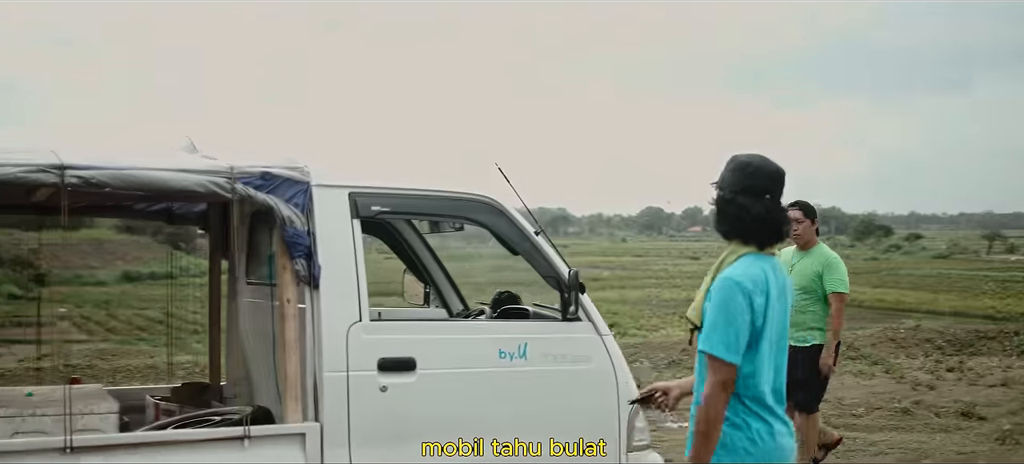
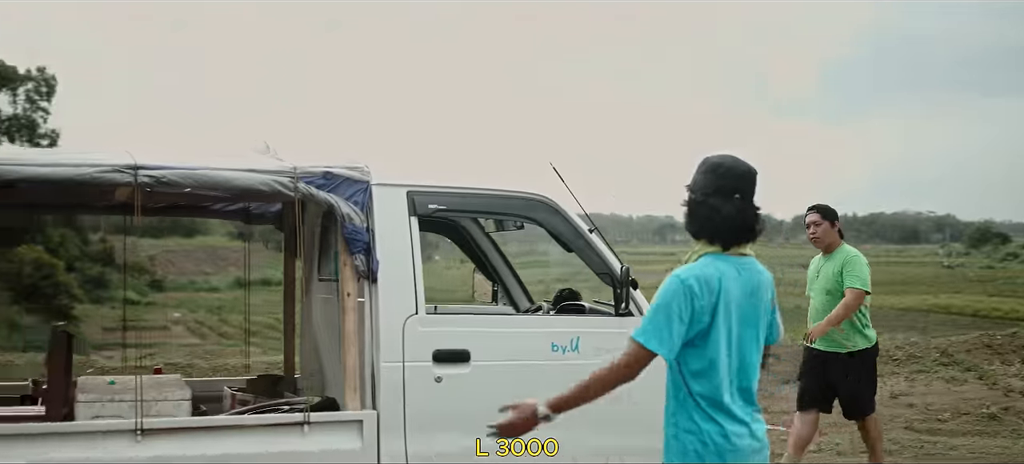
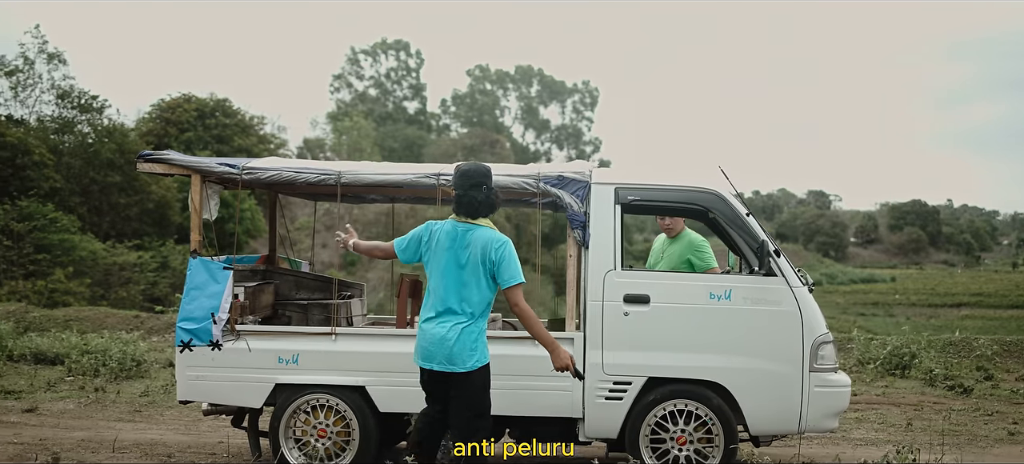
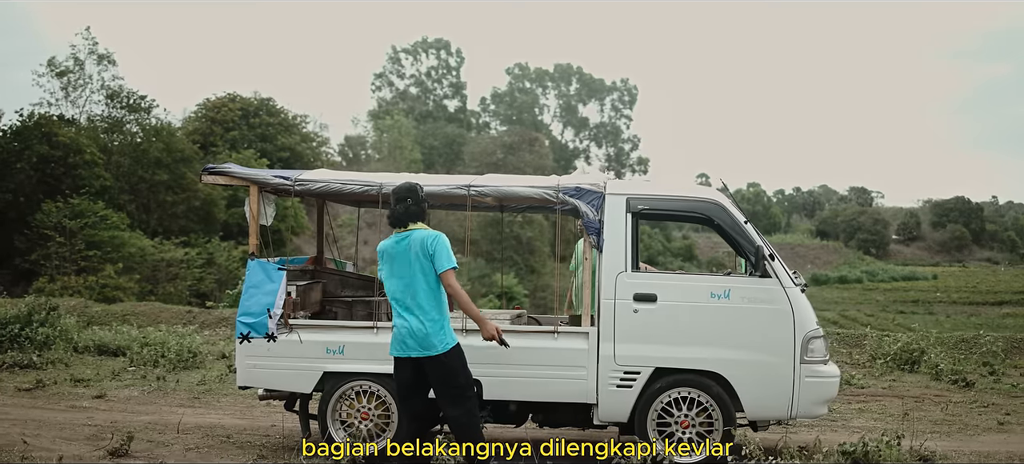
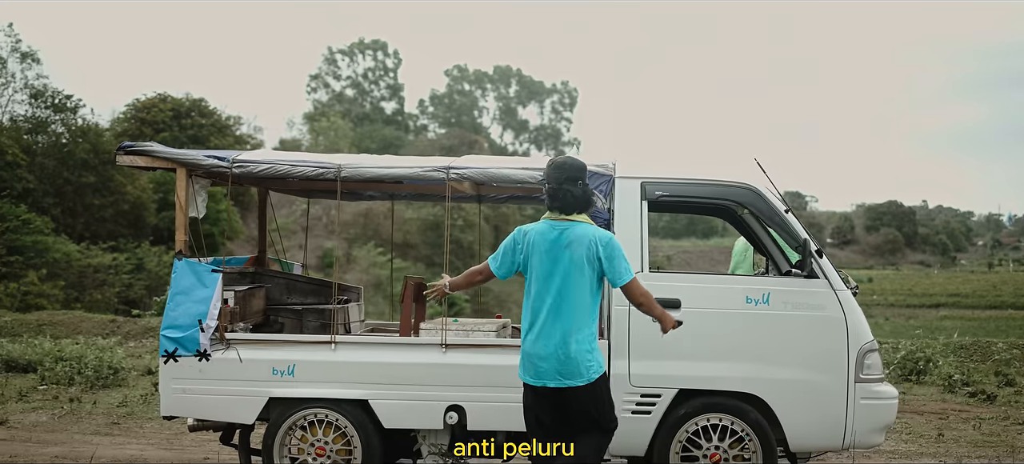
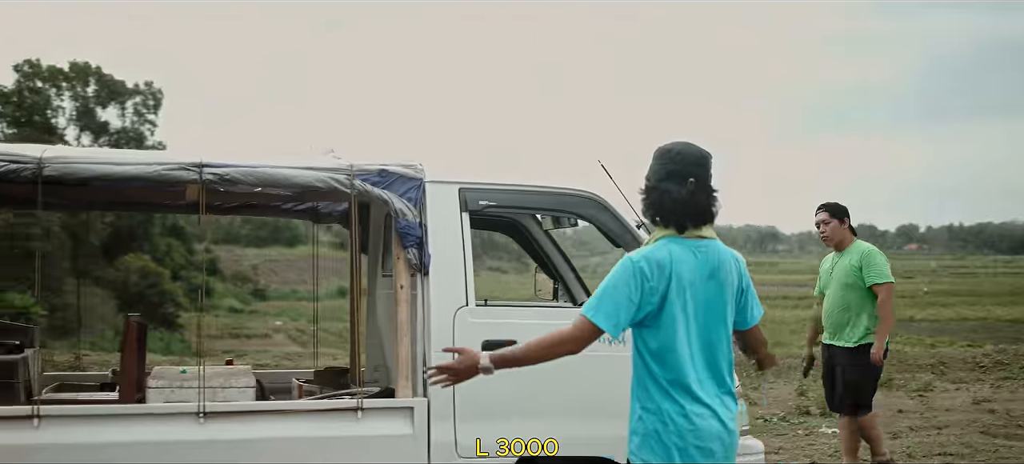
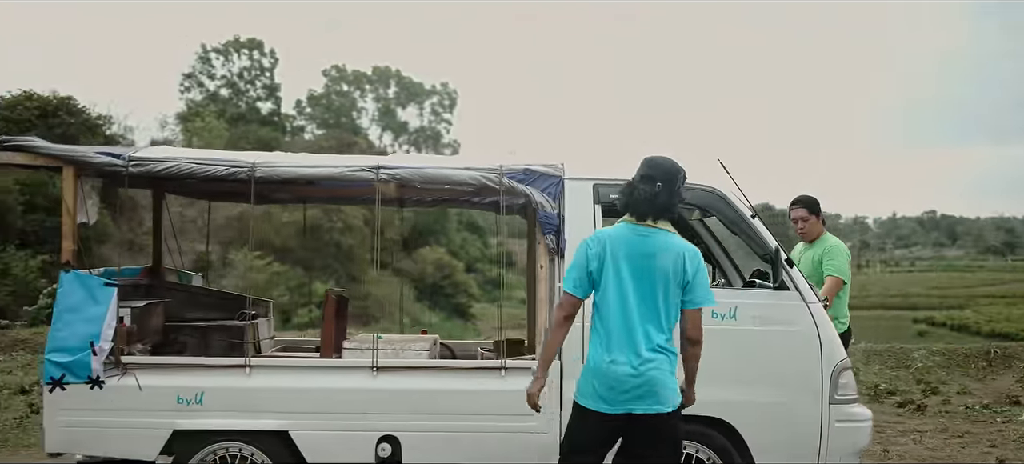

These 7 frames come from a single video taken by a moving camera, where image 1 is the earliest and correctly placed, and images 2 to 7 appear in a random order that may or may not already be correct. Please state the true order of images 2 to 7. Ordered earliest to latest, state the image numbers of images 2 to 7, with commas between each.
2, 6, 7, 5, 3, 4
